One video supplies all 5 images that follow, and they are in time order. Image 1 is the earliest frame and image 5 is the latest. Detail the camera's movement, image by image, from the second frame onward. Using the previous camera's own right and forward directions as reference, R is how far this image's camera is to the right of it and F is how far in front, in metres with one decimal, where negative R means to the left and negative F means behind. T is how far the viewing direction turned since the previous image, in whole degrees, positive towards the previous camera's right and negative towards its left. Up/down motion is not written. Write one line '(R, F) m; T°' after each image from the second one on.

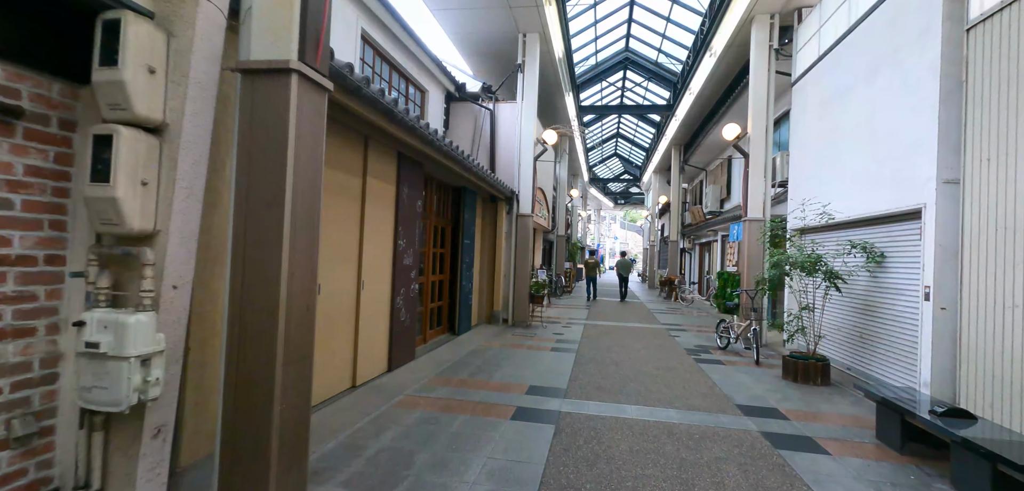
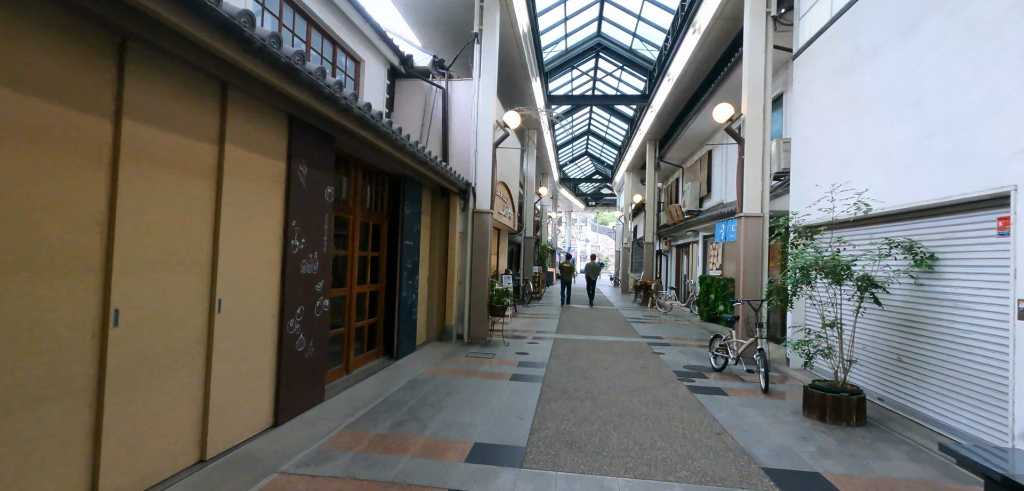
(+0.3, +1.5) m; +4°
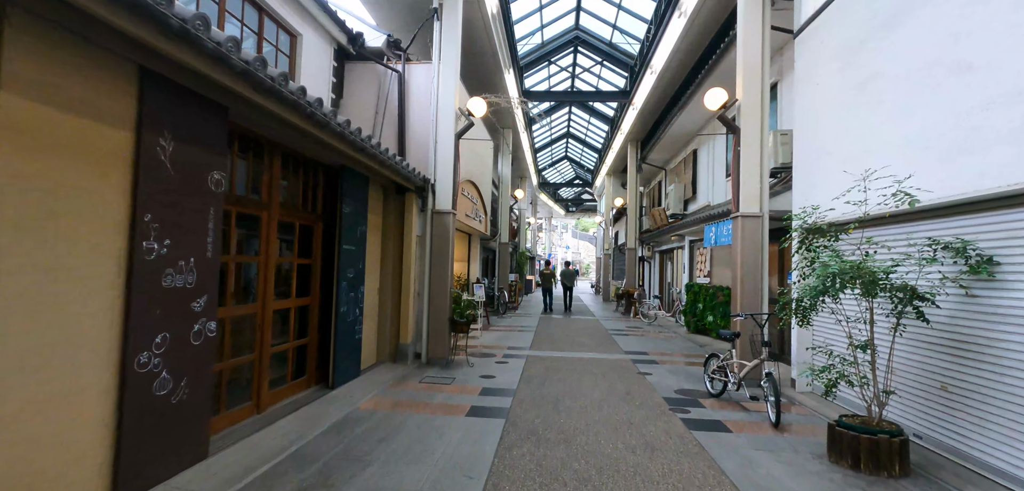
(+0.3, +1.1) m; +2°
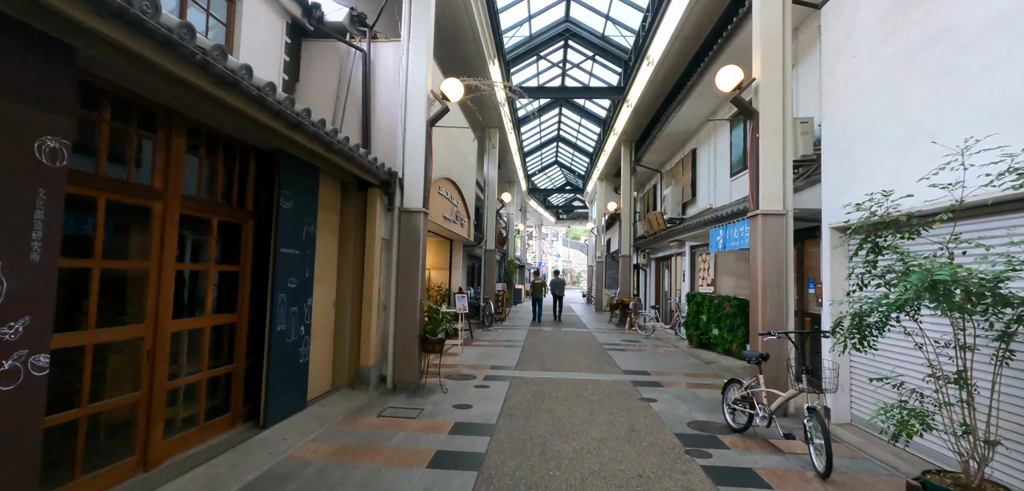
(+0.1, +1.0) m; +1°
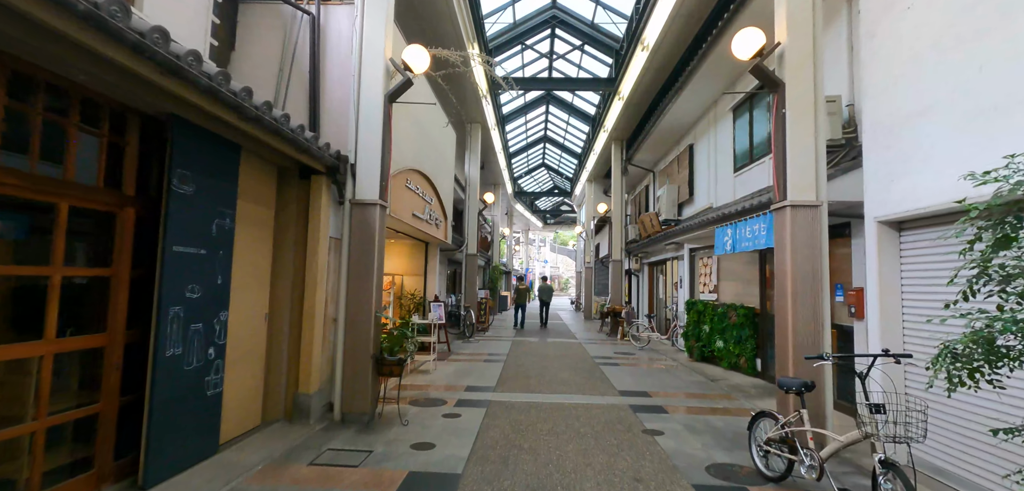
(+0.1, +1.1) m; +2°
